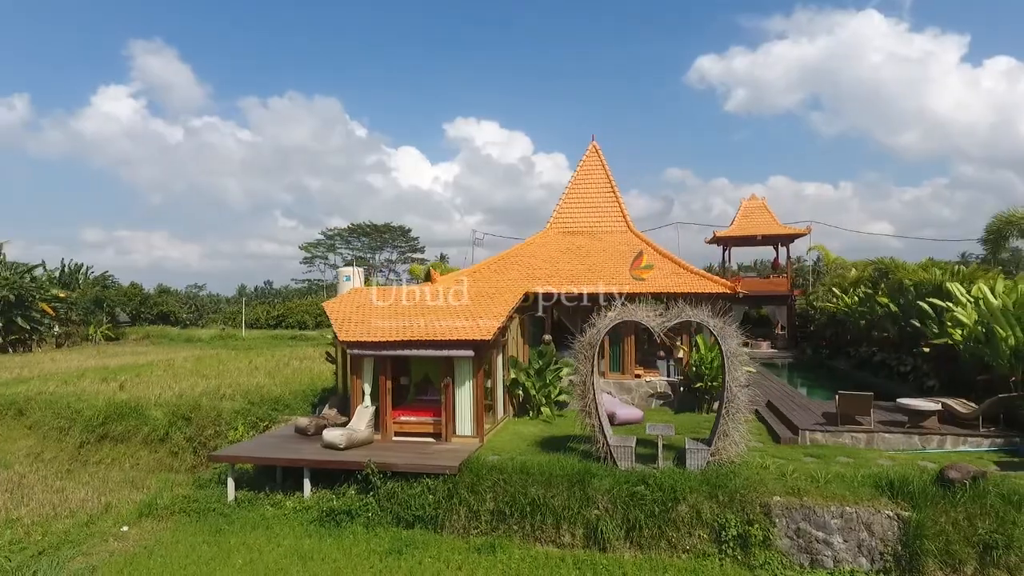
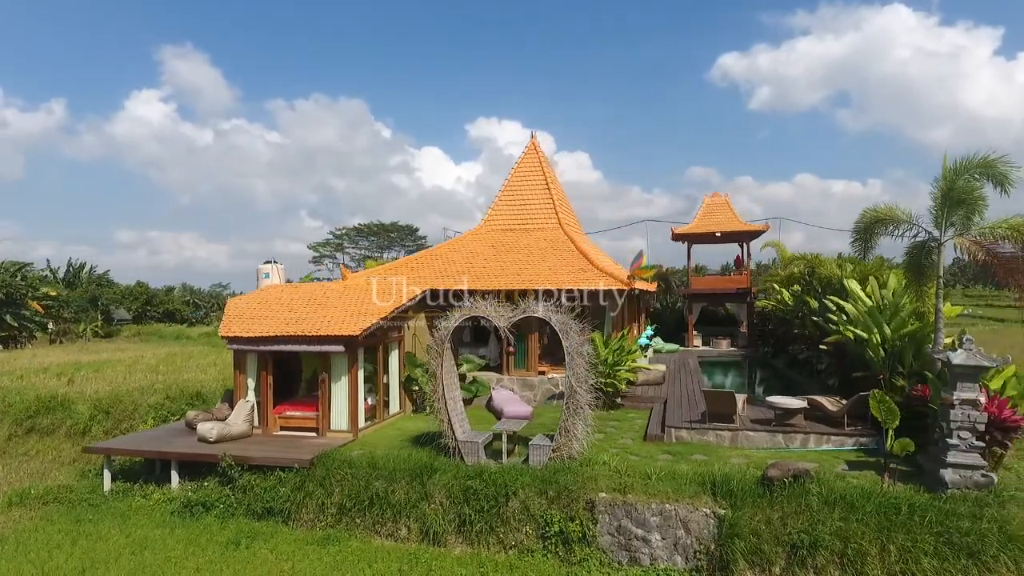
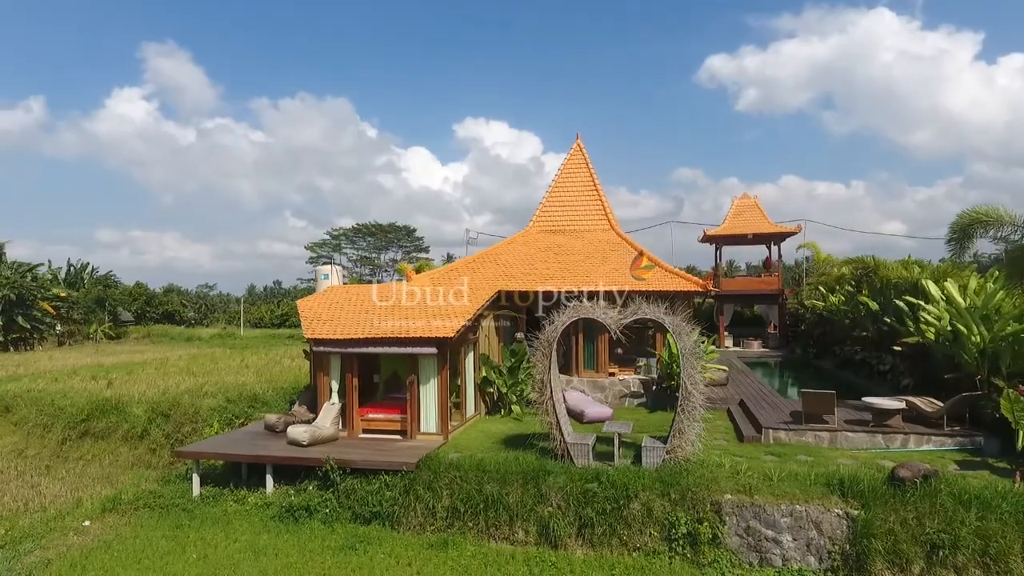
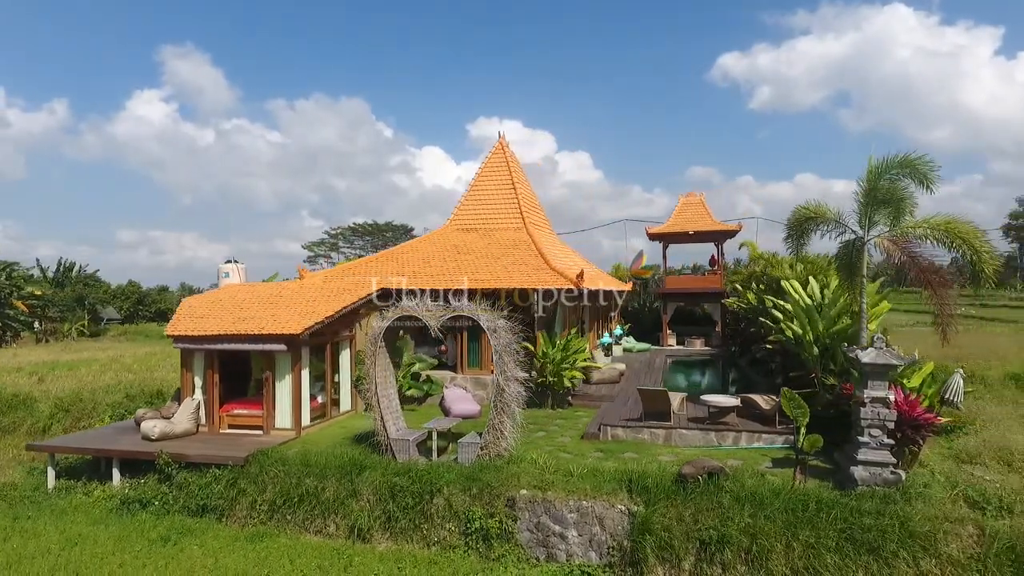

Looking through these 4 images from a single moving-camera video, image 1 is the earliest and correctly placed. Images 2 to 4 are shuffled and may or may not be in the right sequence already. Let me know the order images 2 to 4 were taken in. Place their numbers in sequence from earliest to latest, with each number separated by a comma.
3, 2, 4
